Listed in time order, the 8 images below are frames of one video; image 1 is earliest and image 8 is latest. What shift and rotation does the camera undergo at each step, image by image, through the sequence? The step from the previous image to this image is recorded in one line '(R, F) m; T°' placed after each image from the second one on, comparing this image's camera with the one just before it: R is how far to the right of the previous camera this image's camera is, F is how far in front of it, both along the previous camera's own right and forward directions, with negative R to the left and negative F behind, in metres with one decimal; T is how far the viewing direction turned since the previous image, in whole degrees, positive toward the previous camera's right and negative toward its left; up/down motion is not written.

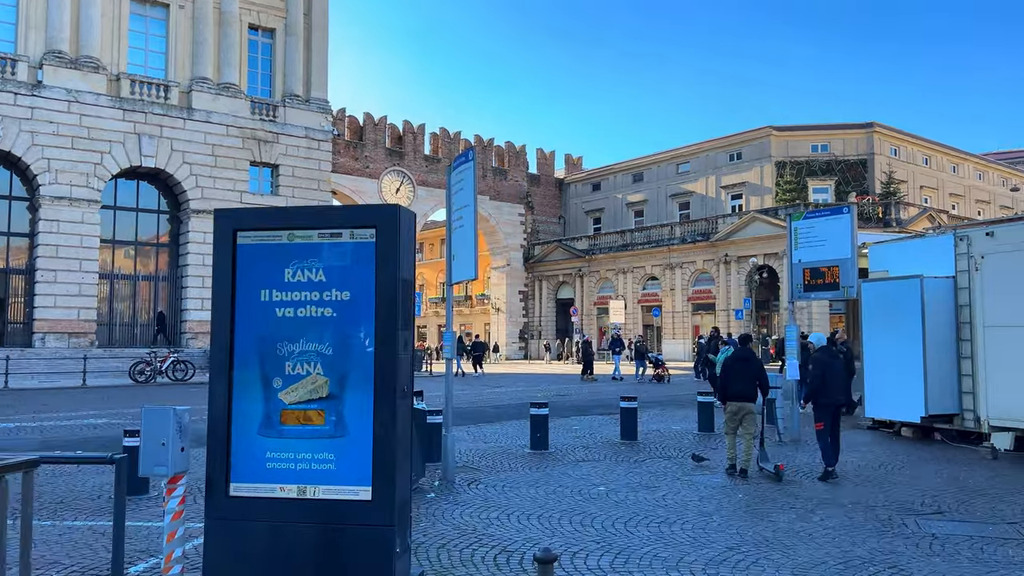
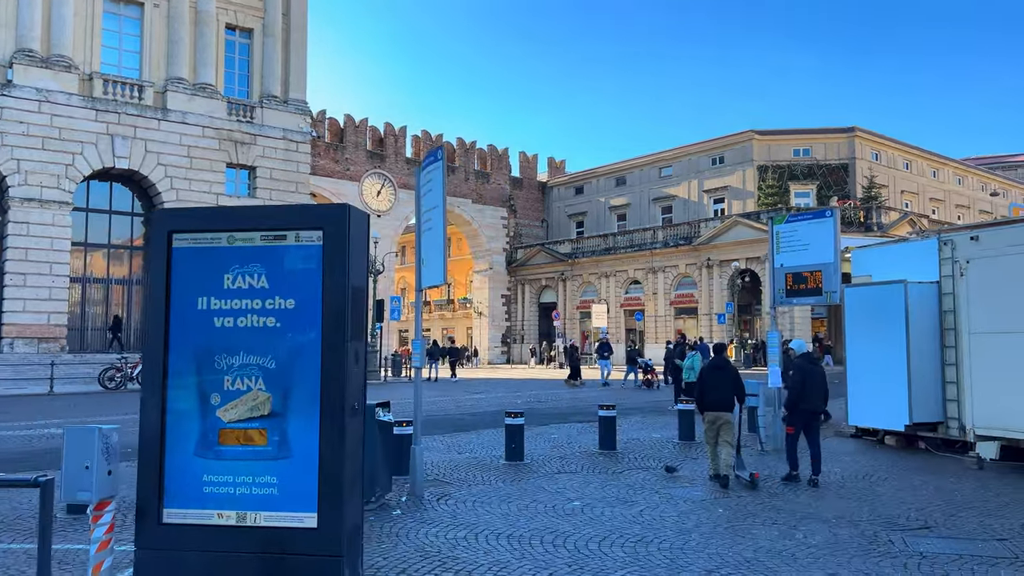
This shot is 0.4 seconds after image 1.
(+0.1, +0.4) m; +1°
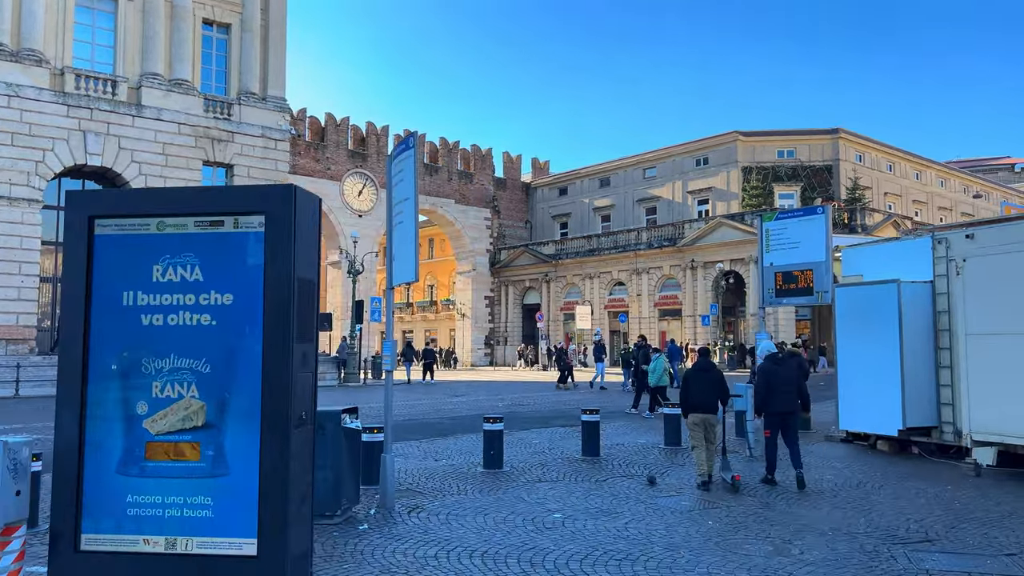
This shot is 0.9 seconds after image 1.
(+0.1, +0.5) m; +1°
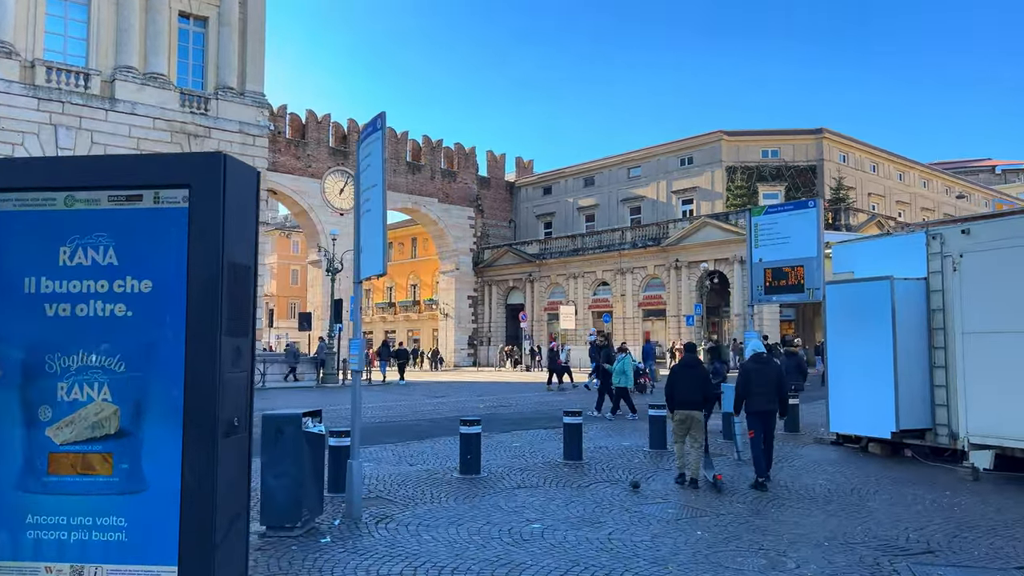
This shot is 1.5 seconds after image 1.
(+0.1, +0.5) m; +1°
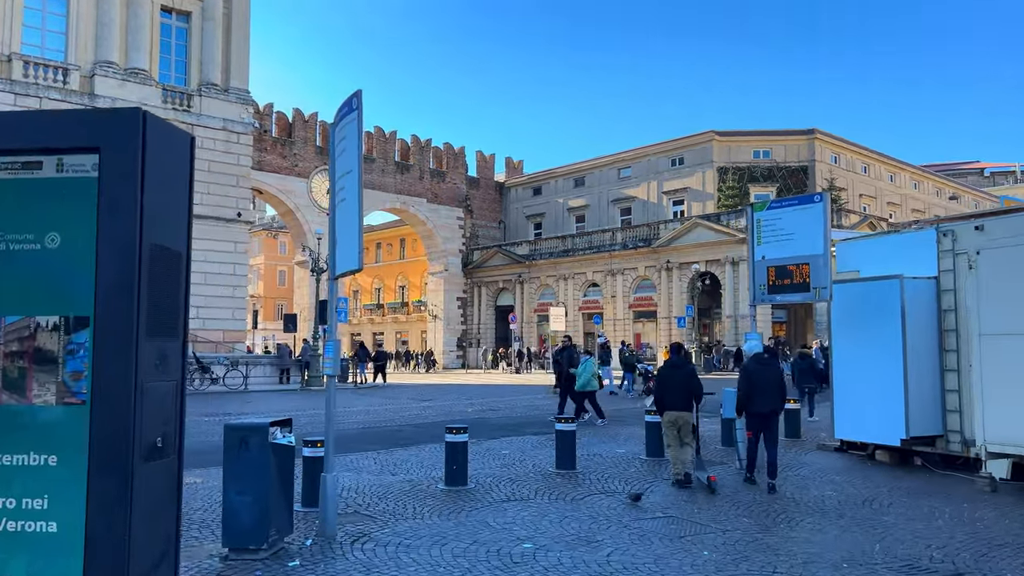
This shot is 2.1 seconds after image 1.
(0.0, +0.6) m; +1°
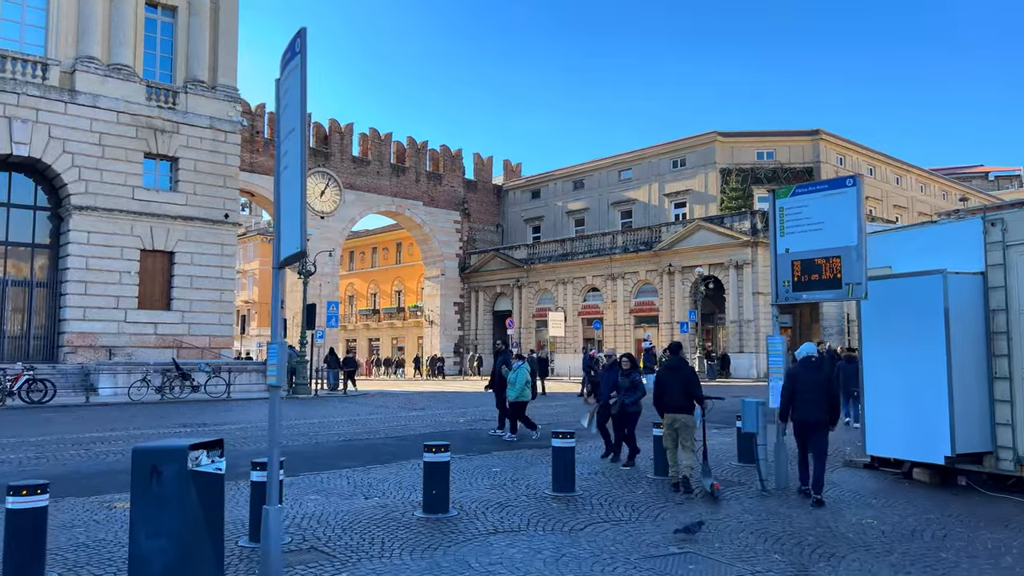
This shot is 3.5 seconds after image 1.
(+0.1, +1.3) m; 0°
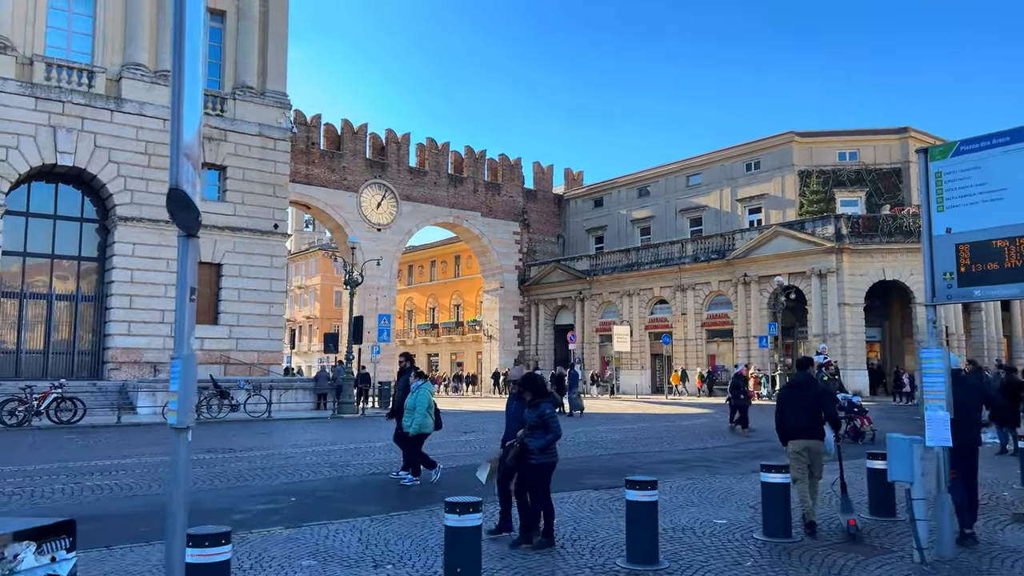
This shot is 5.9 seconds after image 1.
(0.0, +2.3) m; -5°
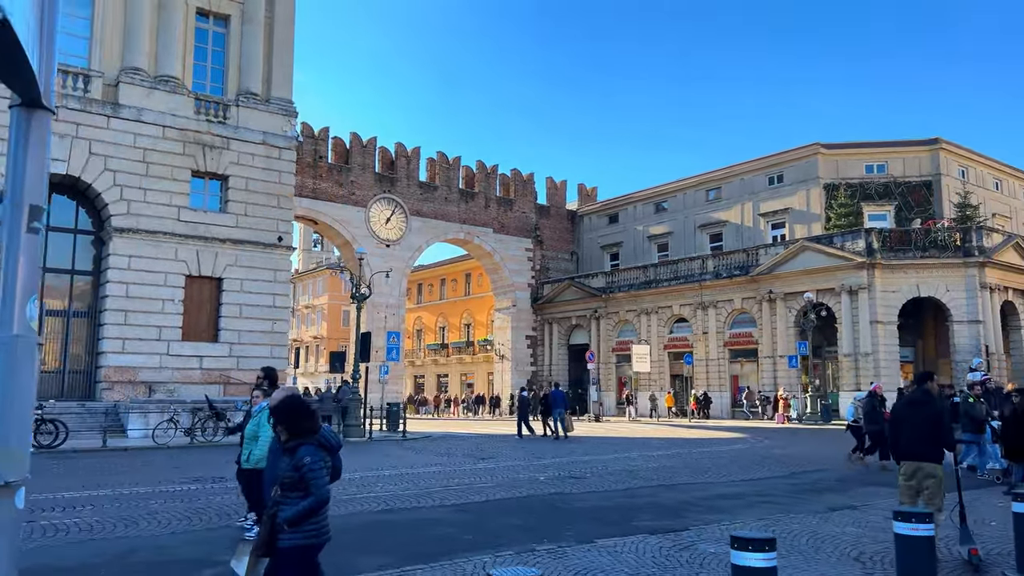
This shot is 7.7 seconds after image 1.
(-0.3, +1.8) m; -1°
